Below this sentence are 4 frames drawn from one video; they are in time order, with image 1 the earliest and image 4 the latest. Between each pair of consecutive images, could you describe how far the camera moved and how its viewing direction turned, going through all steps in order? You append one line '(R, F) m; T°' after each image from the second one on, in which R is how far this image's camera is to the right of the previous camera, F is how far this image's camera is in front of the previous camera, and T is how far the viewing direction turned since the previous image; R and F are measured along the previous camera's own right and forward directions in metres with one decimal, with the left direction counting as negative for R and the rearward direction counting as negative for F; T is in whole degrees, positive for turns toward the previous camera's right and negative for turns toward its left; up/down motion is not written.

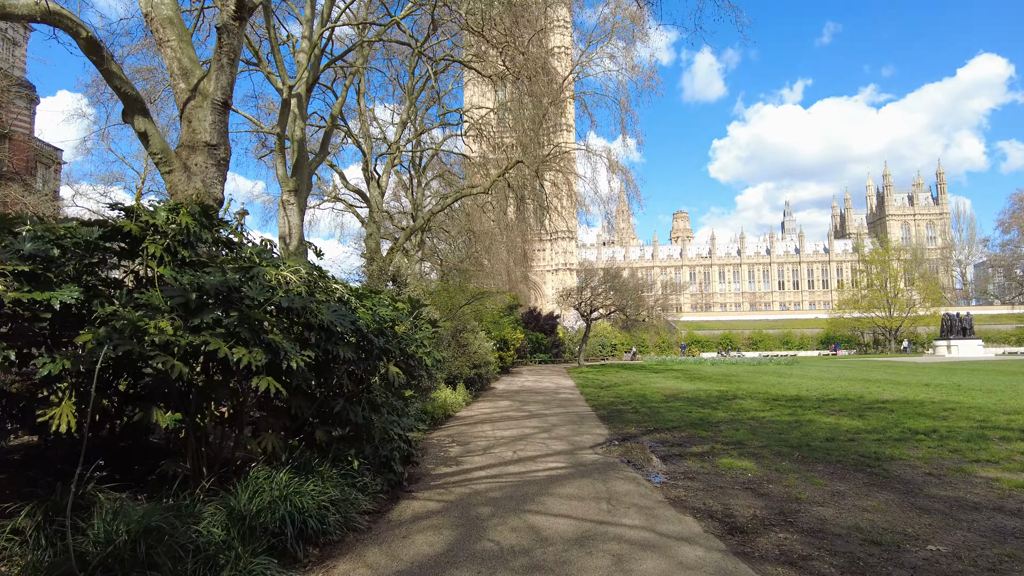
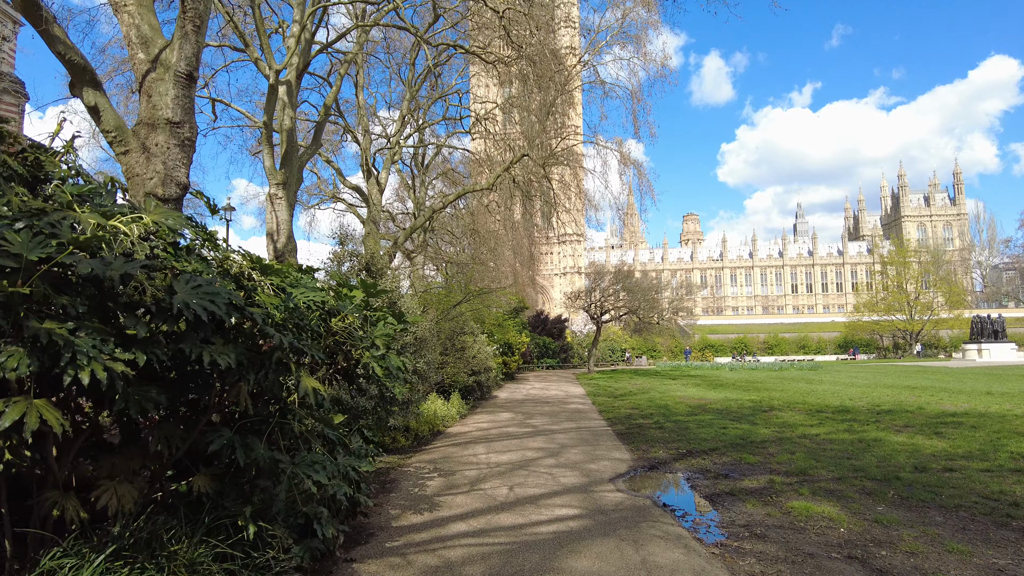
(+0.1, +1.6) m; -1°
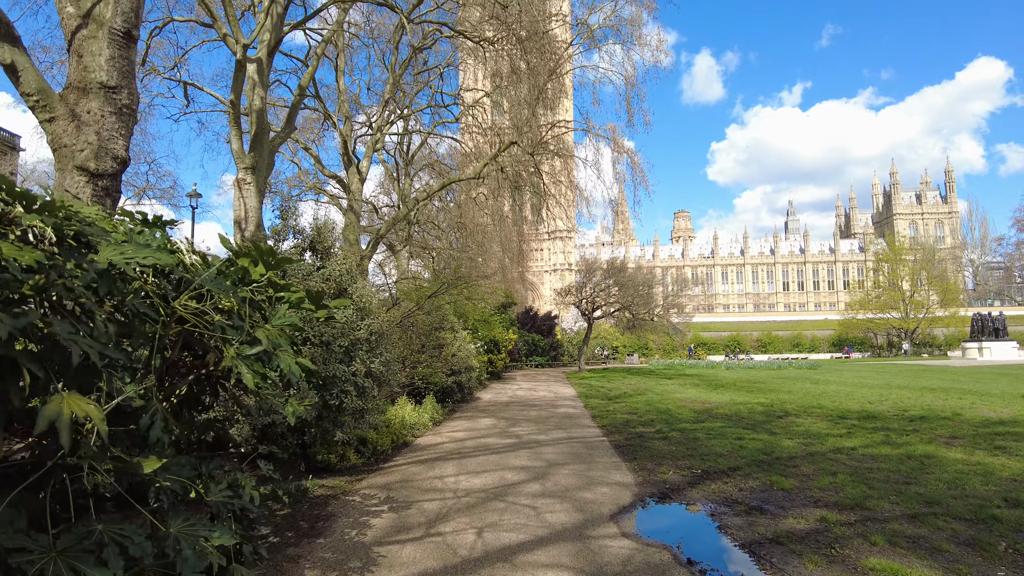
(+0.1, +1.3) m; +1°
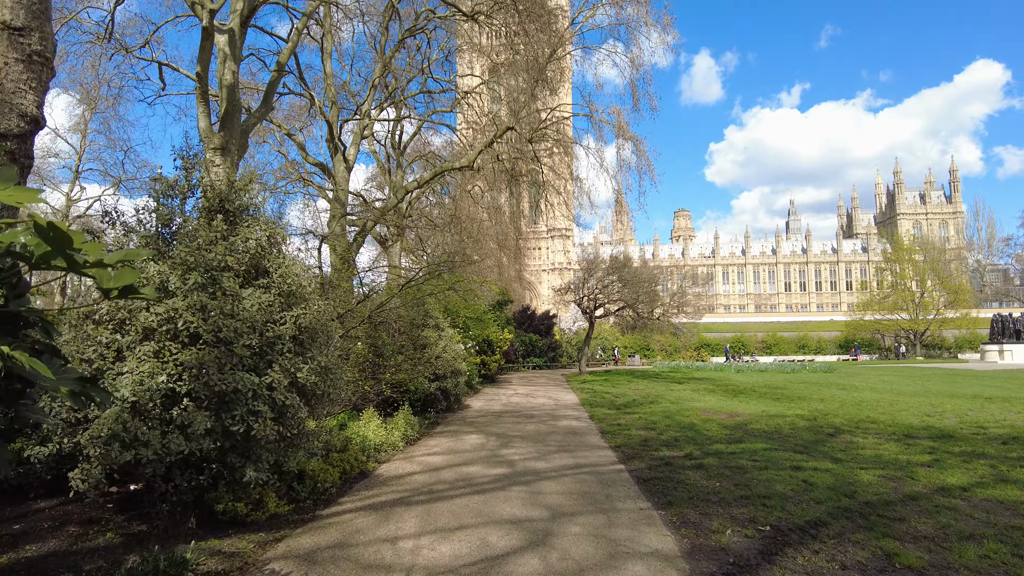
(+0.1, +1.7) m; 0°
